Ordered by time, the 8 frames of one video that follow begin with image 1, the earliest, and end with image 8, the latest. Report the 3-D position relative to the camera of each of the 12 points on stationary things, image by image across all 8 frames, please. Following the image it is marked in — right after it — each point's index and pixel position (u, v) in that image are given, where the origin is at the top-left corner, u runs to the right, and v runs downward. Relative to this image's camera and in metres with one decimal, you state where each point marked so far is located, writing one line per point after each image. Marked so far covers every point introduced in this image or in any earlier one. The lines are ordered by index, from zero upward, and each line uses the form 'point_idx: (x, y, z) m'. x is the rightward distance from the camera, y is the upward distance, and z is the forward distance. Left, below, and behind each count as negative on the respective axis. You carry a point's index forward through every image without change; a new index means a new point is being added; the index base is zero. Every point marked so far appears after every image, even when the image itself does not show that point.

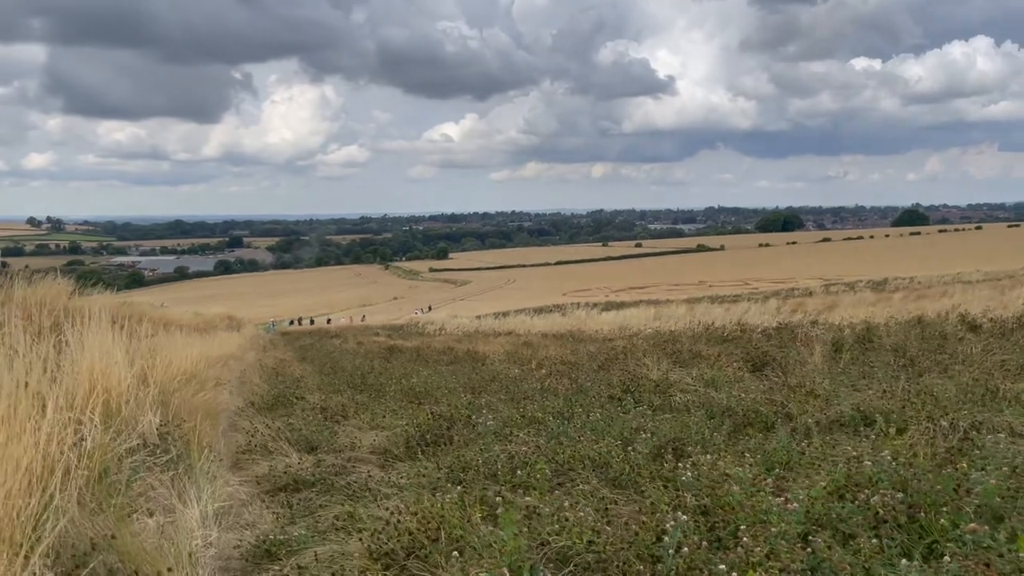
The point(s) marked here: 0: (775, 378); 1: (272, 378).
0: (+2.2, -0.8, +7.0) m
1: (-3.6, -1.3, +12.3) m
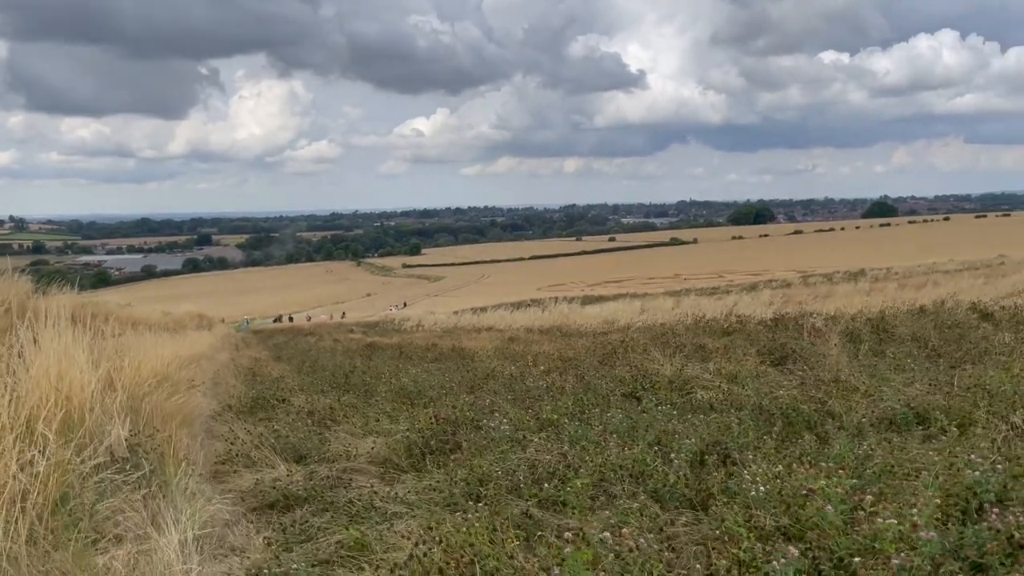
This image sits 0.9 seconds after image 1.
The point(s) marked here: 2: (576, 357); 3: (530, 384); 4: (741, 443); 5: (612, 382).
0: (+2.3, -0.7, +6.5) m
1: (-3.7, -1.3, +11.6) m
2: (+0.8, -0.8, +9.8) m
3: (+0.2, -0.9, +7.5) m
4: (+1.2, -0.8, +4.3) m
5: (+0.9, -0.8, +7.0) m
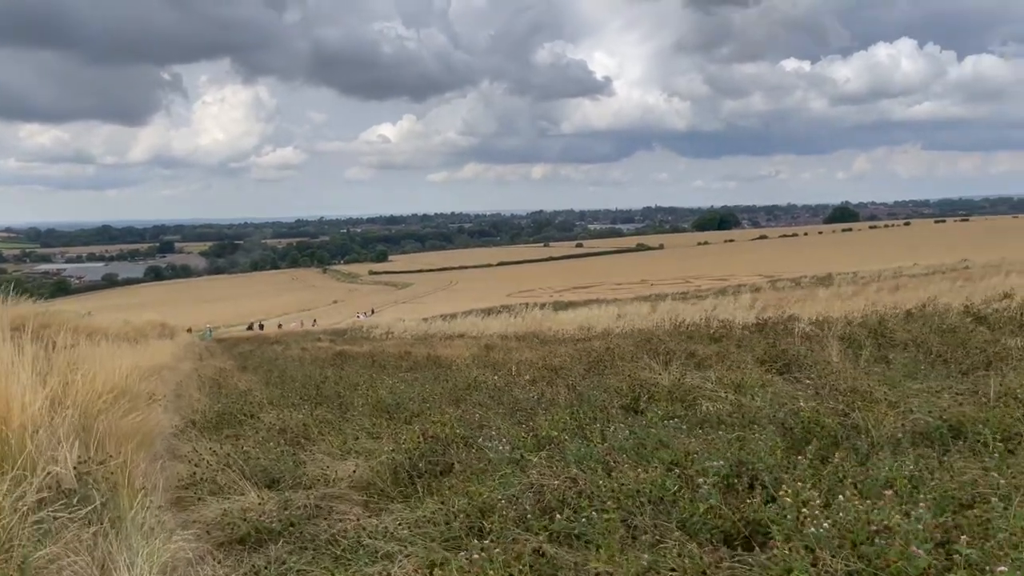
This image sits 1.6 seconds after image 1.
0: (+2.2, -0.7, +6.1) m
1: (-4.0, -1.4, +11.0) m
2: (+0.6, -0.9, +9.3) m
3: (+0.1, -0.9, +7.0) m
4: (+1.2, -0.8, +3.9) m
5: (+0.8, -0.8, +6.6) m
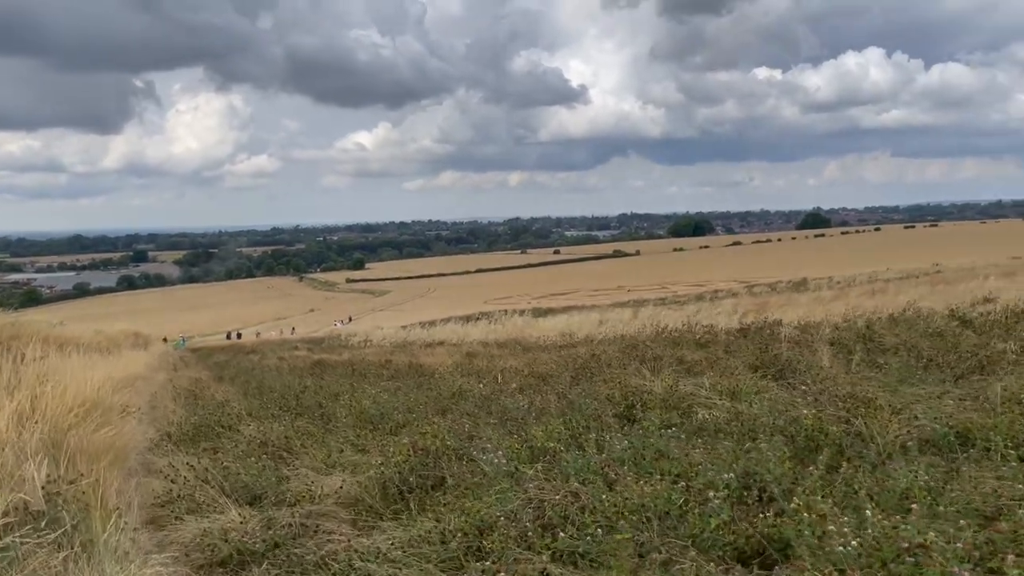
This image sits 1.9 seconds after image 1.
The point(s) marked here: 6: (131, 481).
0: (+2.1, -0.7, +6.0) m
1: (-4.2, -1.5, +10.7) m
2: (+0.4, -0.9, +9.2) m
3: (0.0, -1.0, +6.8) m
4: (+1.2, -0.9, +3.8) m
5: (+0.7, -0.9, +6.4) m
6: (-2.5, -1.3, +5.3) m
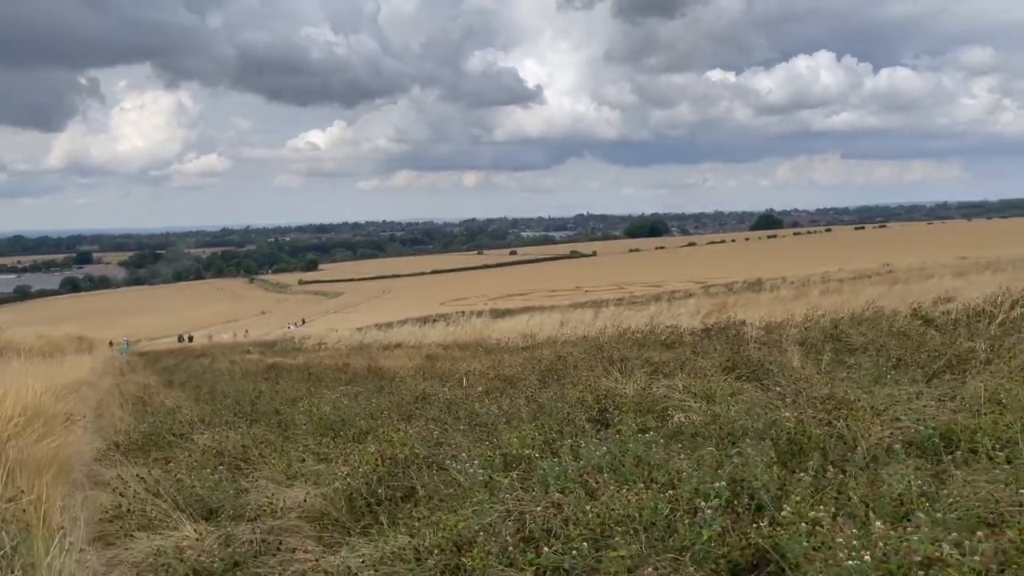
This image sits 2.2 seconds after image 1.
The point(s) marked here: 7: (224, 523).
0: (+1.9, -0.7, +5.9) m
1: (-4.6, -1.5, +10.2) m
2: (0.0, -0.9, +9.0) m
3: (-0.3, -1.0, +6.6) m
4: (+1.1, -0.8, +3.6) m
5: (+0.4, -0.9, +6.2) m
6: (-2.6, -1.3, +5.0) m
7: (-1.5, -1.2, +4.3) m
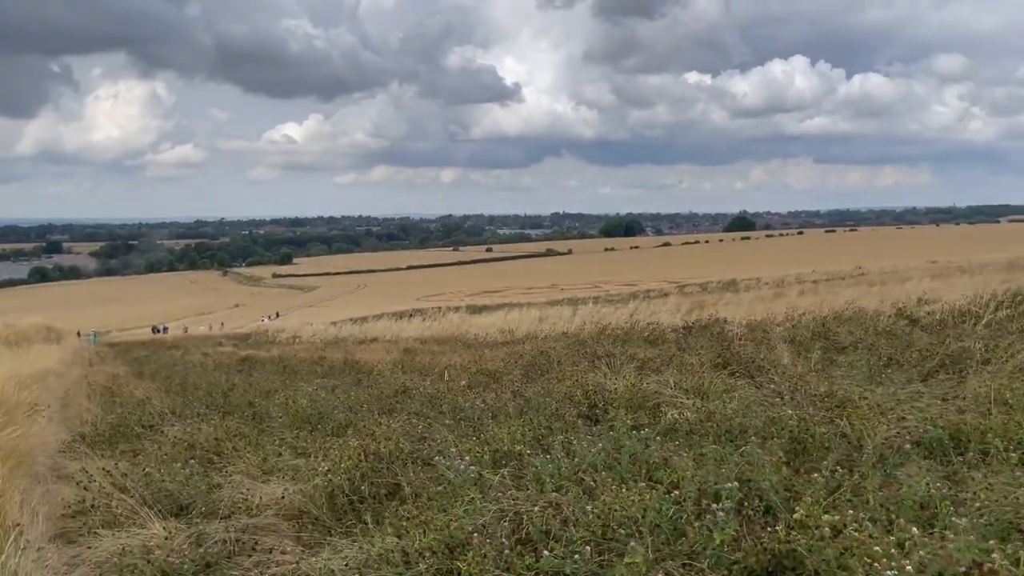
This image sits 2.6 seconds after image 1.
0: (+1.8, -0.7, +5.7) m
1: (-4.9, -1.3, +9.9) m
2: (-0.2, -0.9, +8.7) m
3: (-0.4, -0.9, +6.4) m
4: (+1.1, -0.8, +3.4) m
5: (+0.3, -0.8, +6.0) m
6: (-2.7, -1.2, +4.7) m
7: (-1.5, -1.1, +4.0) m
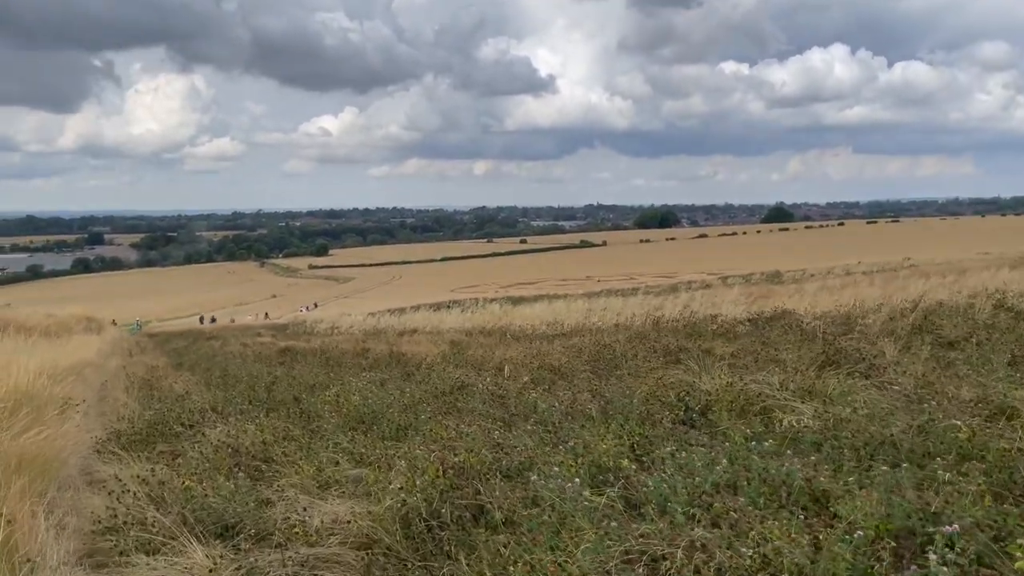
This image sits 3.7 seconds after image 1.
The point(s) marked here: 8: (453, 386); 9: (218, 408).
0: (+2.3, -0.6, +4.9) m
1: (-4.2, -1.2, +9.4) m
2: (+0.5, -0.8, +8.0) m
3: (+0.1, -0.8, +5.7) m
4: (+1.5, -0.7, +2.7) m
5: (+0.9, -0.7, +5.3) m
6: (-2.2, -1.1, +4.1) m
7: (-1.1, -1.1, +3.4) m
8: (-0.5, -0.9, +7.5) m
9: (-2.7, -1.1, +7.5) m
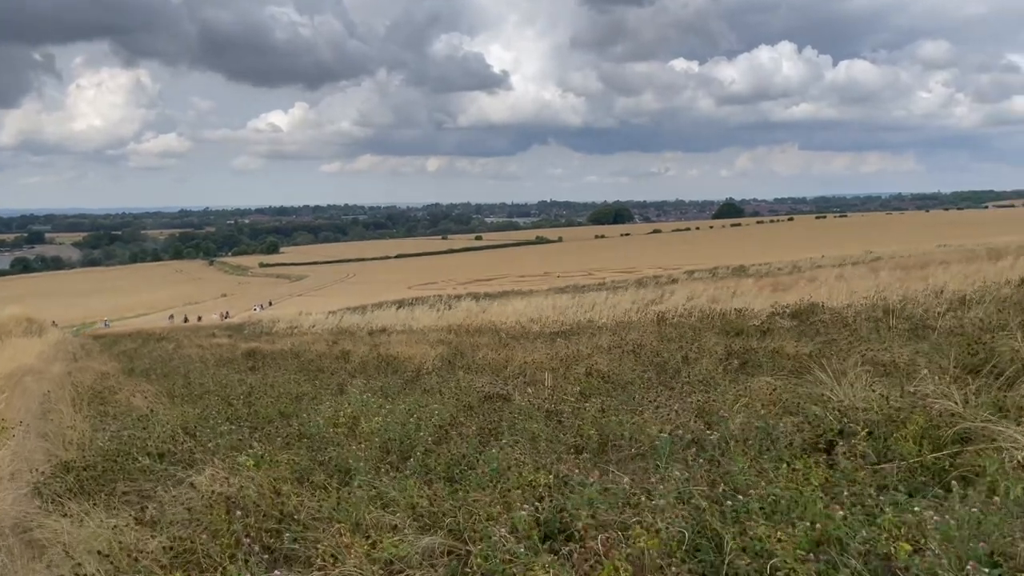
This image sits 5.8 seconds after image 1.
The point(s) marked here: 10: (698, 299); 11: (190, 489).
0: (+2.8, -0.5, +3.7) m
1: (-3.9, -1.2, +7.8) m
2: (+0.8, -0.7, +6.7) m
3: (+0.6, -0.7, +4.4) m
4: (+2.1, -0.7, +1.4) m
5: (+1.3, -0.7, +4.0) m
6: (-1.7, -1.0, +2.6) m
7: (-0.5, -1.0, +2.0) m
8: (-0.2, -0.8, +6.1) m
9: (-2.3, -1.0, +6.0) m
10: (+4.1, -0.2, +16.6) m
11: (-1.6, -1.0, +4.1) m
